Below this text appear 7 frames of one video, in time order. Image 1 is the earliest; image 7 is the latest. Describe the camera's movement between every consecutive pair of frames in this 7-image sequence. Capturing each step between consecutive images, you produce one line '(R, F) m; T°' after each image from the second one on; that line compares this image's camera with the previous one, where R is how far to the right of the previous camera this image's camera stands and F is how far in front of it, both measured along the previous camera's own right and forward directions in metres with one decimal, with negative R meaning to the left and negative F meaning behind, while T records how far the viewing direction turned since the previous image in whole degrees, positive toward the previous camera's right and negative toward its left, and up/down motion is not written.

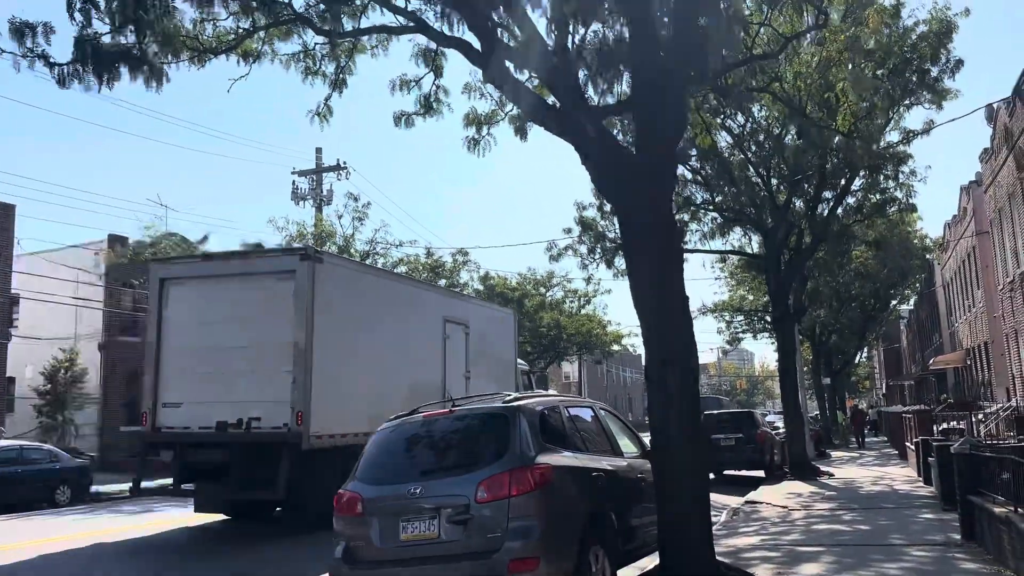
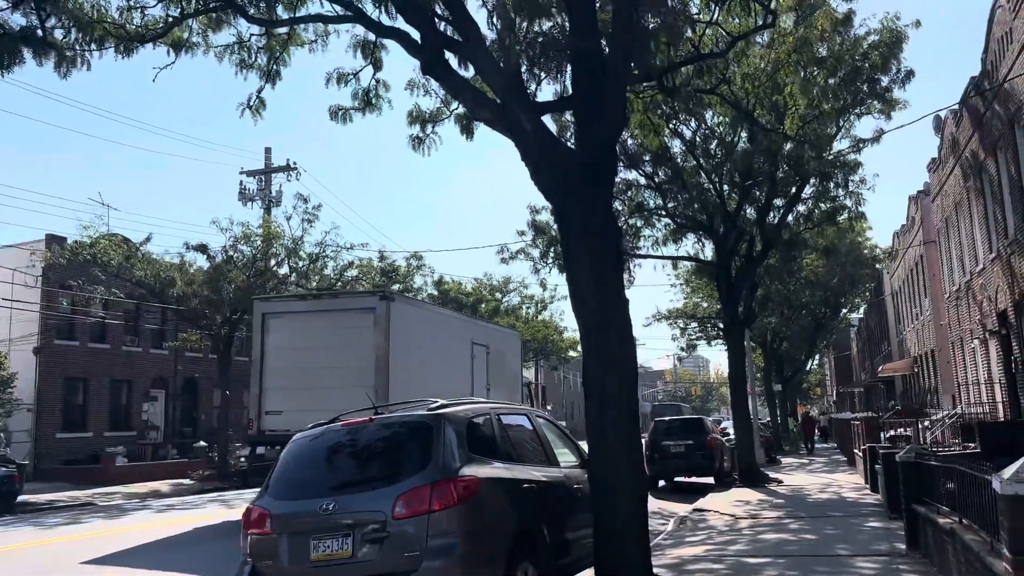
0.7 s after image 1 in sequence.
(+0.2, +0.3) m; +3°
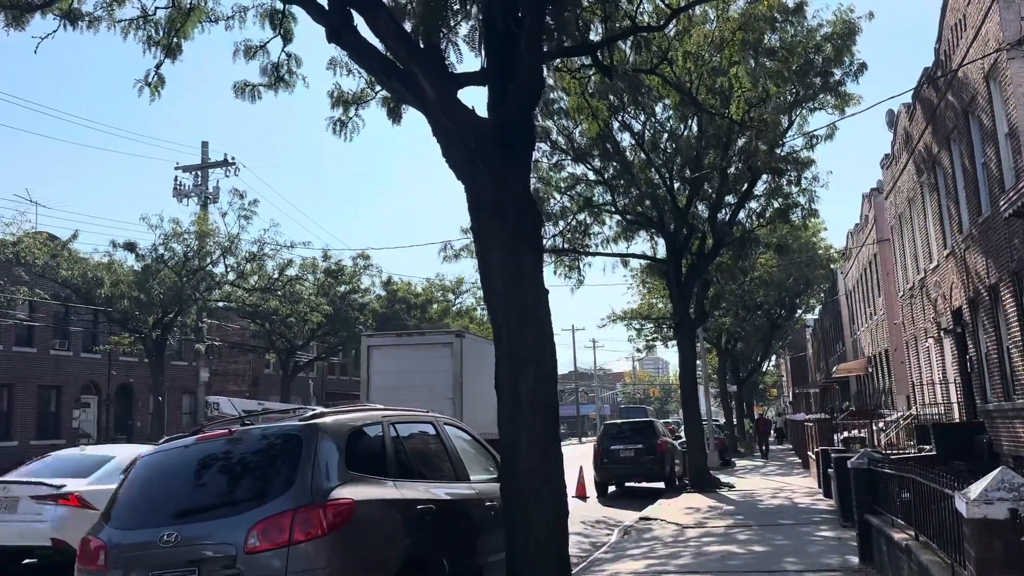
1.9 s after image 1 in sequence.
(+0.4, +0.8) m; +3°
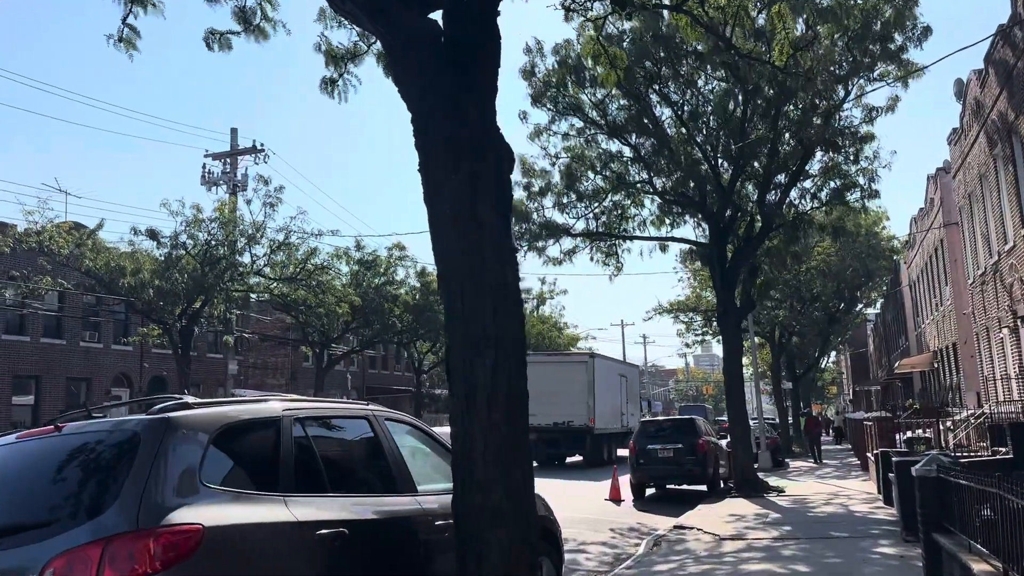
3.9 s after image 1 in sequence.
(+0.5, +1.3) m; -4°
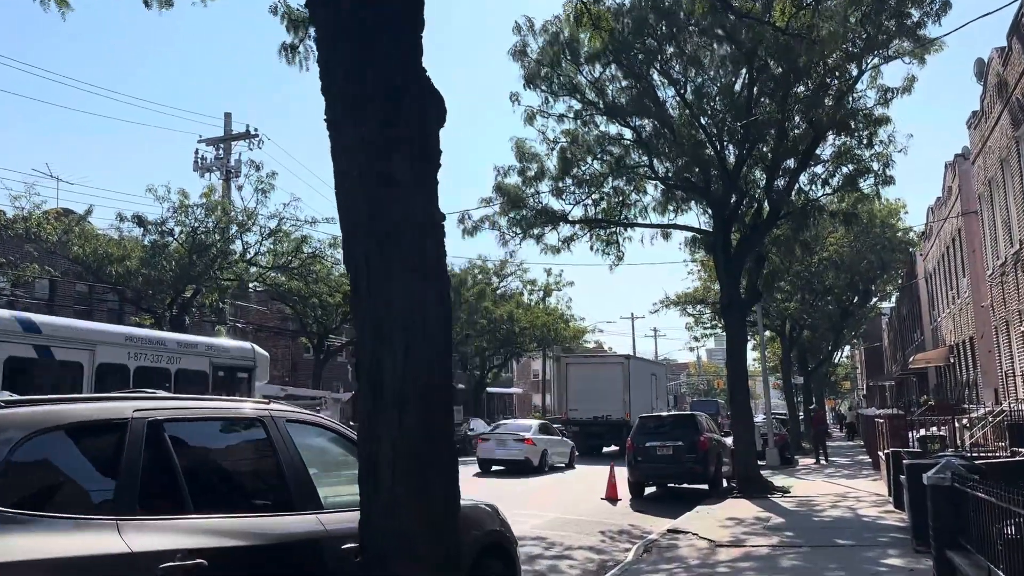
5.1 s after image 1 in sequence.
(+0.4, +0.8) m; -1°
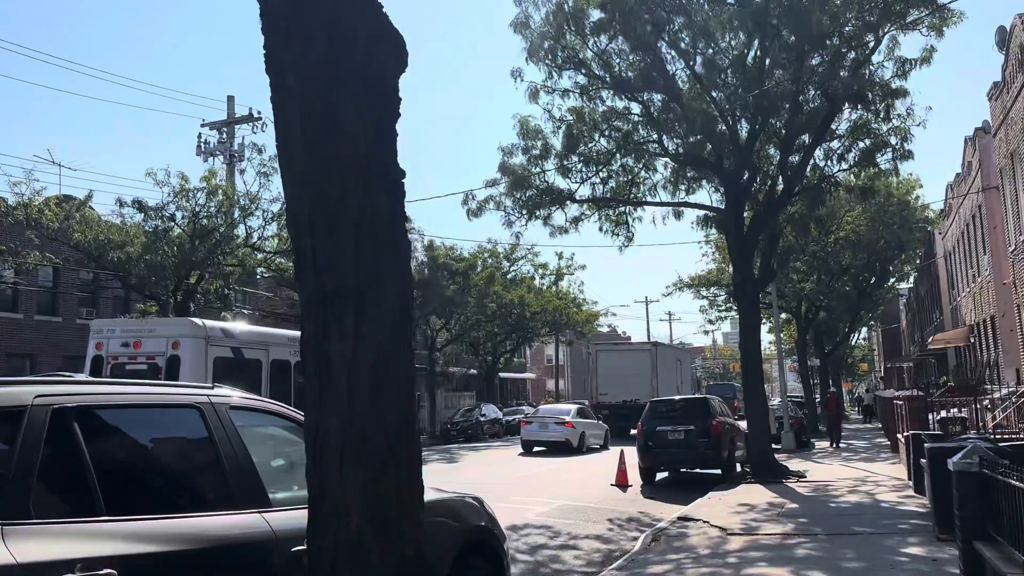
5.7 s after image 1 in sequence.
(+0.2, +0.5) m; -1°
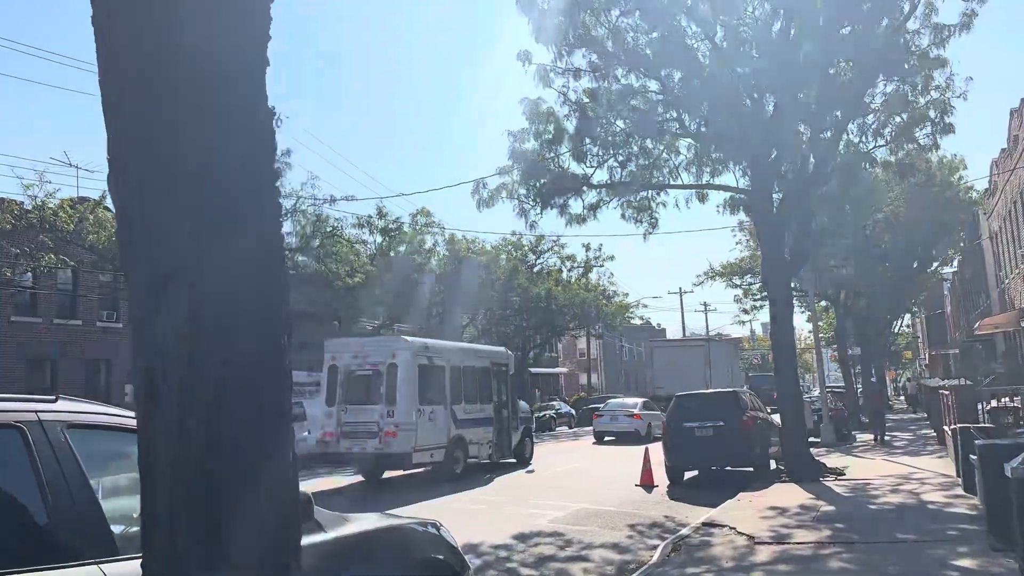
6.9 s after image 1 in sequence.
(+0.4, +0.8) m; -2°
